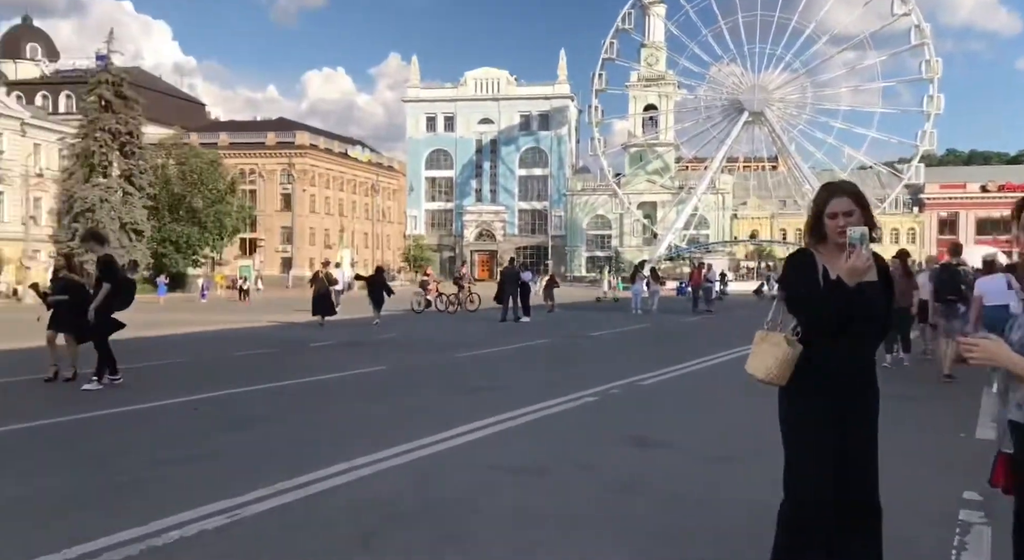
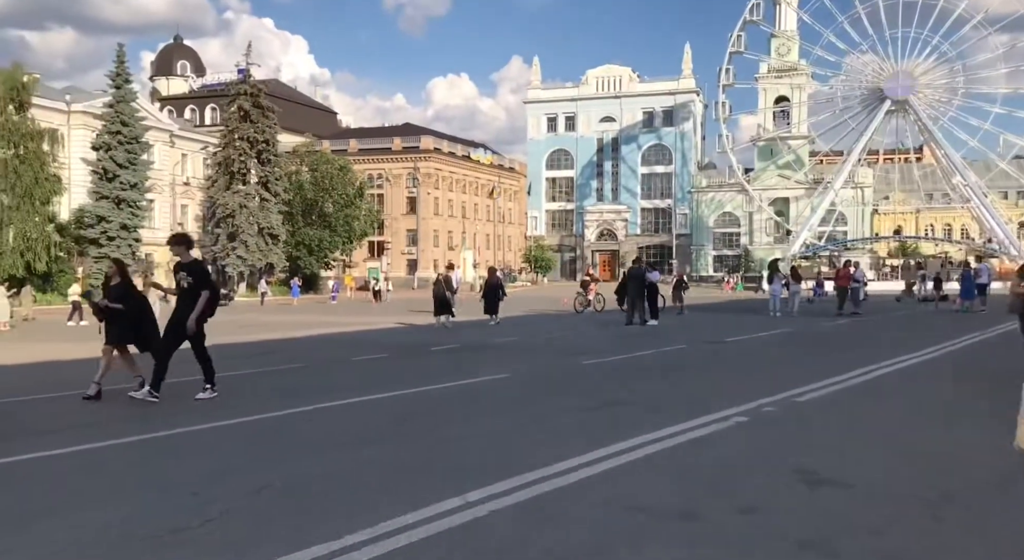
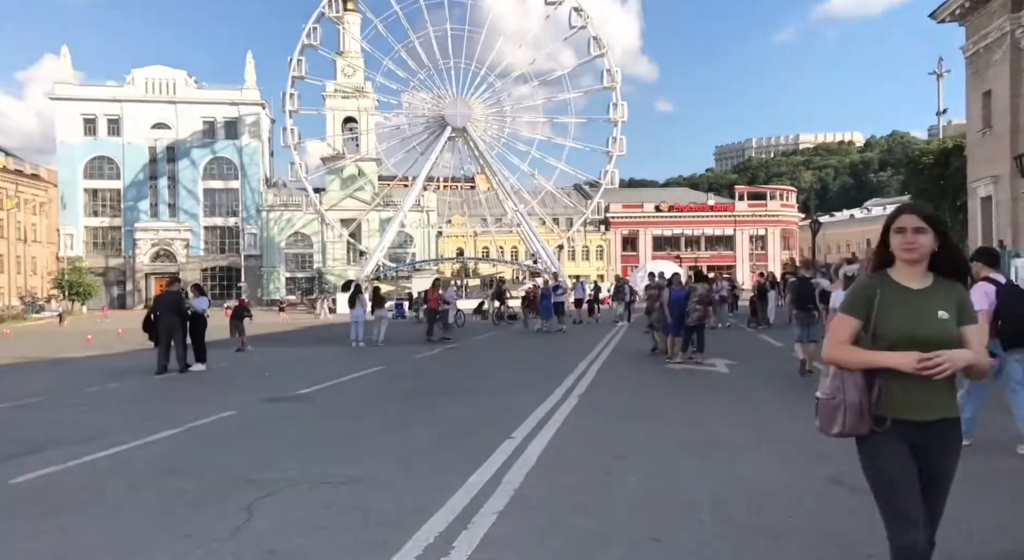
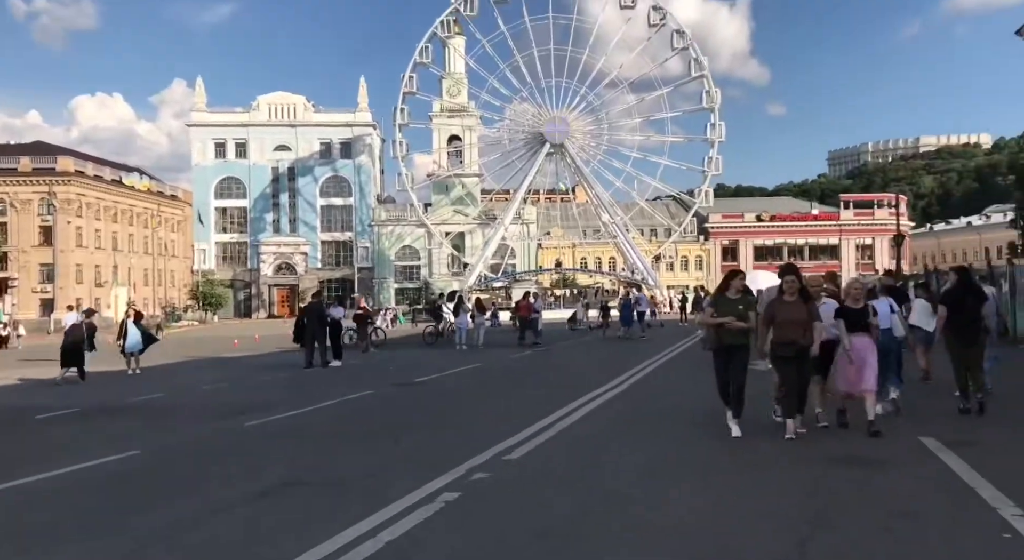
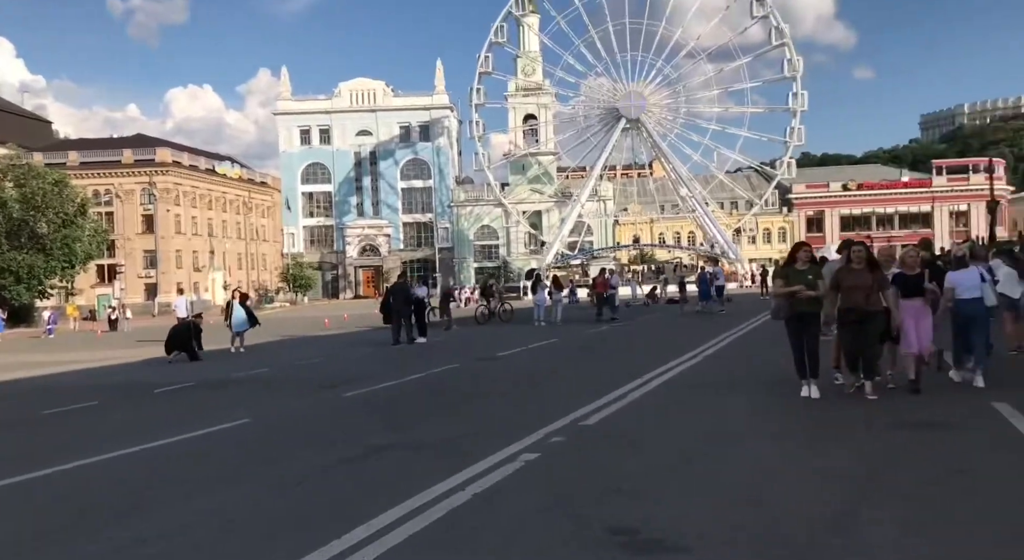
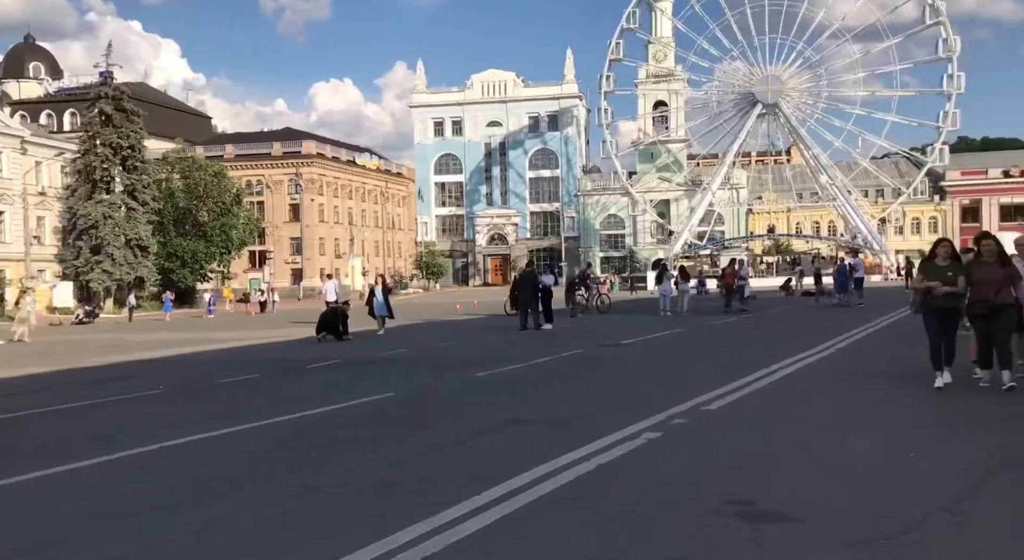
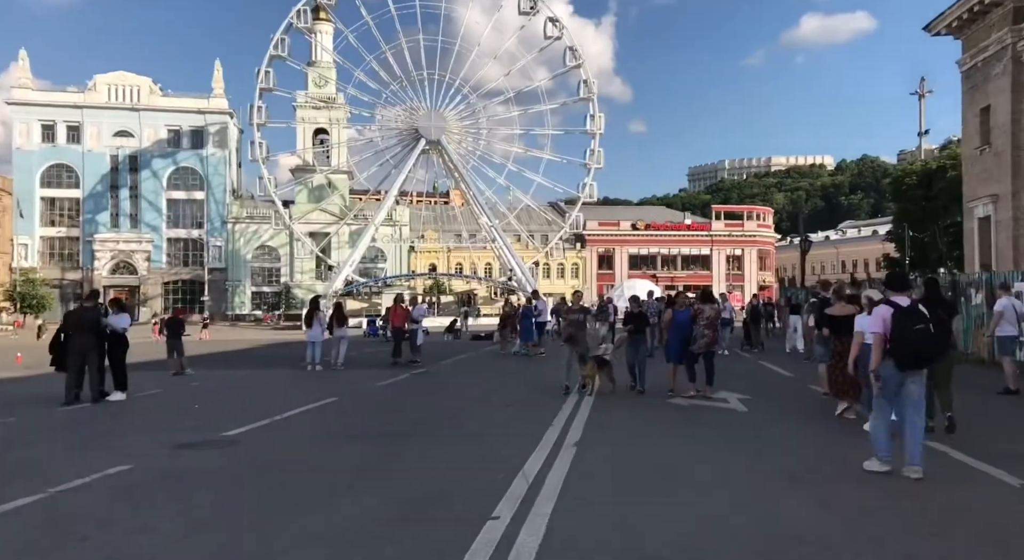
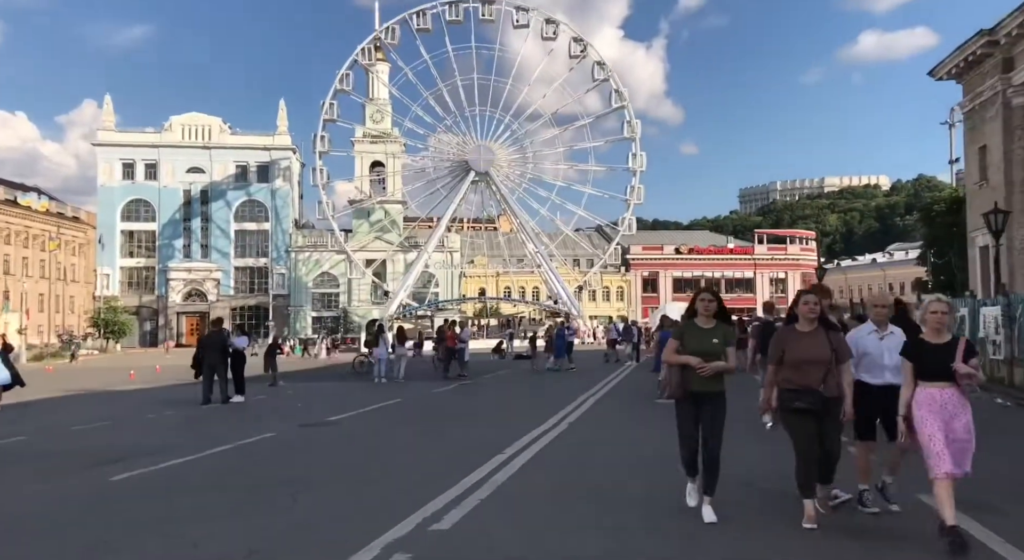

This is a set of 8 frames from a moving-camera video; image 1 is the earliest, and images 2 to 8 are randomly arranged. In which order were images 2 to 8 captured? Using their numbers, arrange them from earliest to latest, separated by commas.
2, 6, 5, 4, 8, 3, 7
